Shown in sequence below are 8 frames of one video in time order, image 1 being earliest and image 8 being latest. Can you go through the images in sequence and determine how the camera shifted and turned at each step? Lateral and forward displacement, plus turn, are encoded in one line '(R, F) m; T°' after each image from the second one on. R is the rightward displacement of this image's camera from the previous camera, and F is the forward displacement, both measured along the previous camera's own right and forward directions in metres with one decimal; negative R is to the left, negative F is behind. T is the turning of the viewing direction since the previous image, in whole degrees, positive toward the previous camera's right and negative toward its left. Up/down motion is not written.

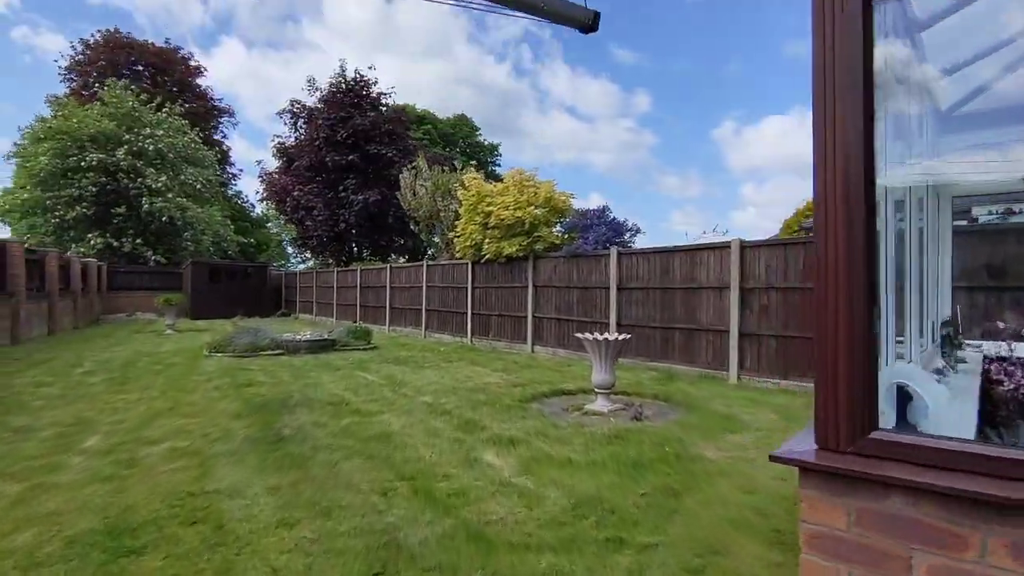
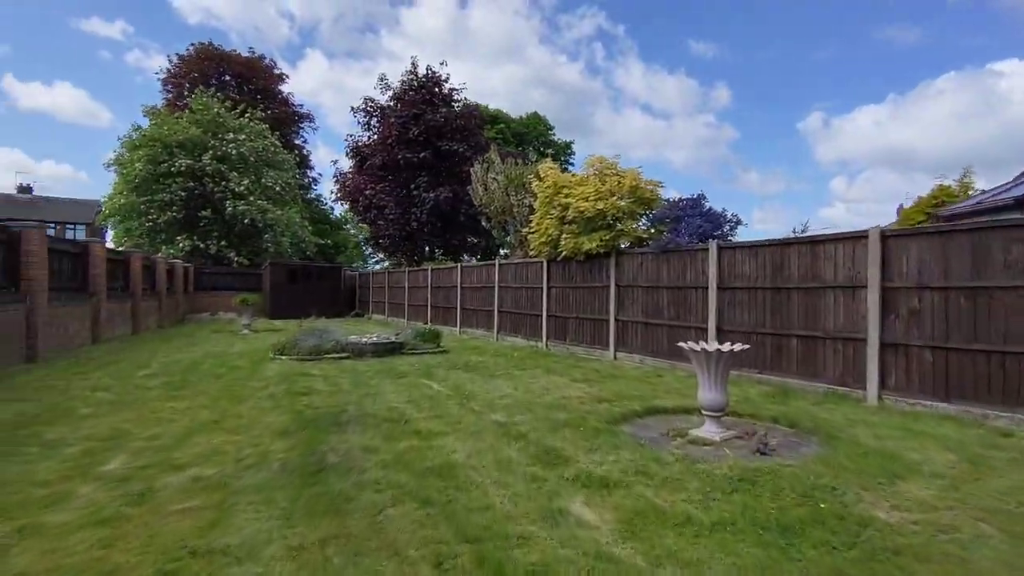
(-0.1, +0.9) m; -7°
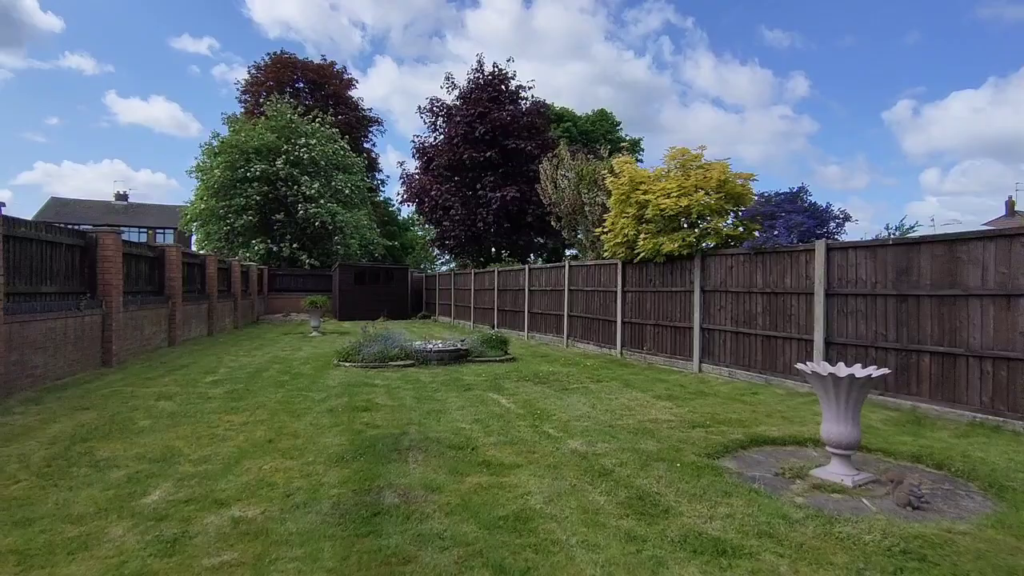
(-0.1, +0.6) m; -6°
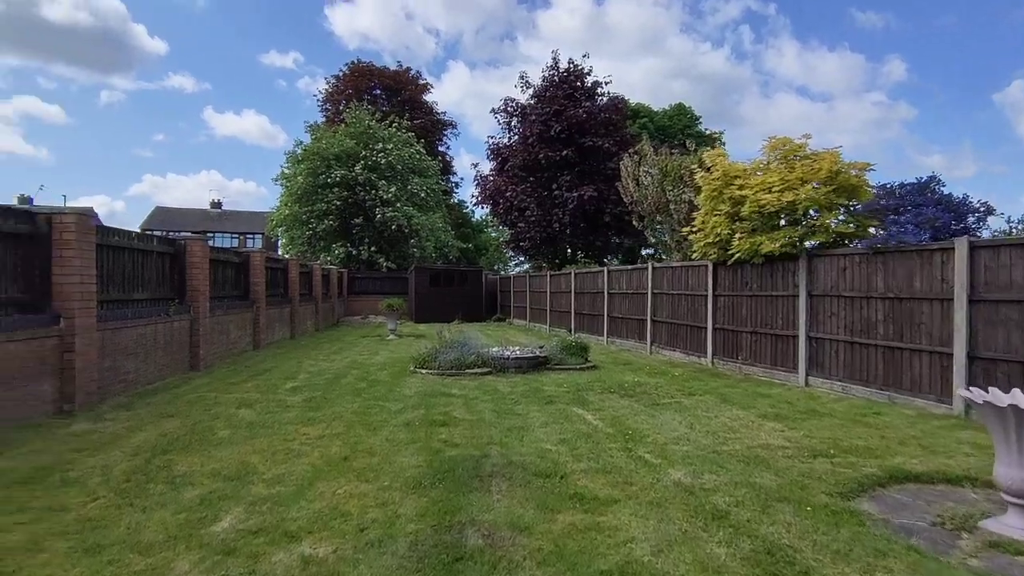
(-0.1, +0.4) m; -7°
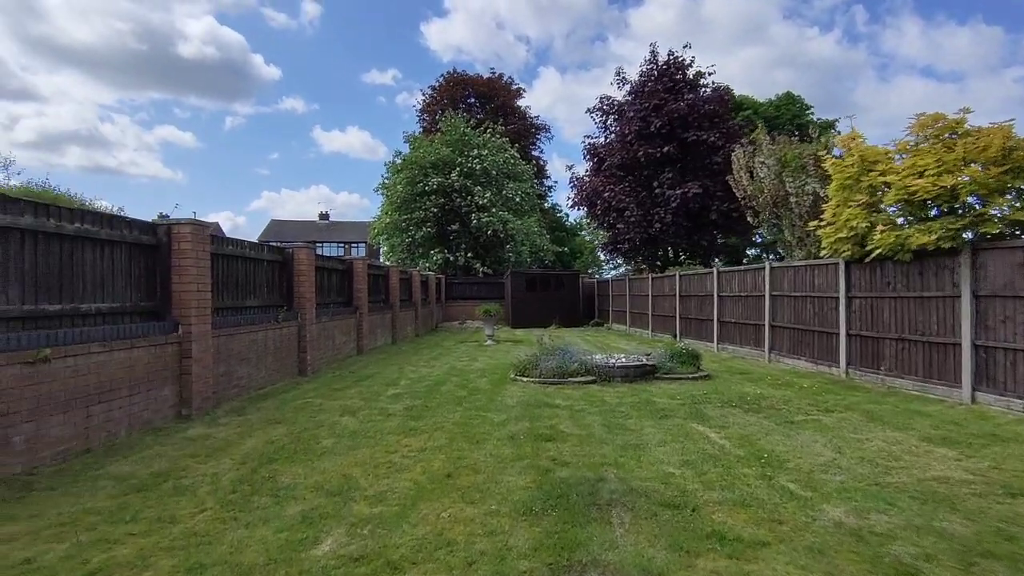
(-0.1, +0.4) m; -9°
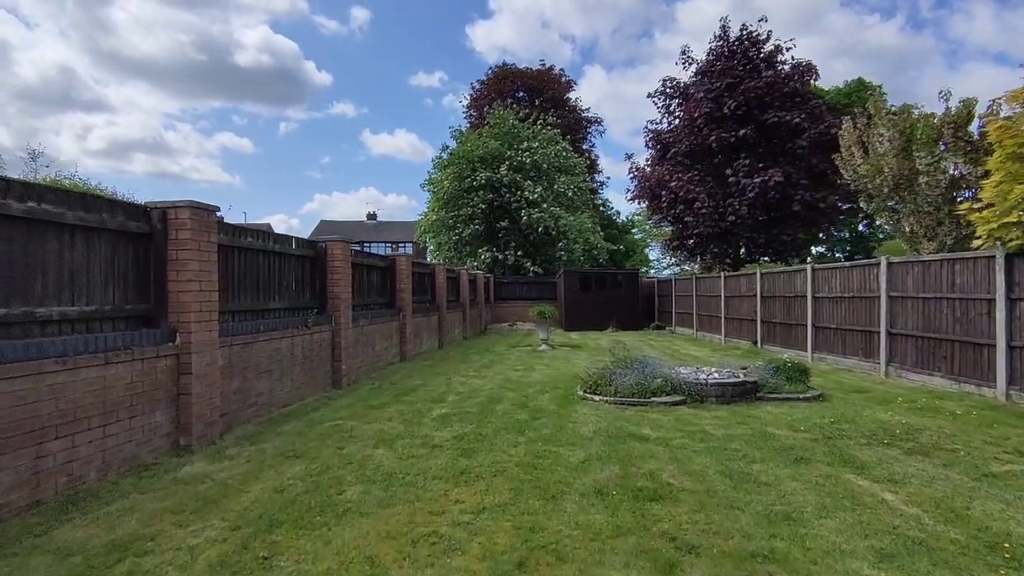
(-0.3, +1.3) m; -4°
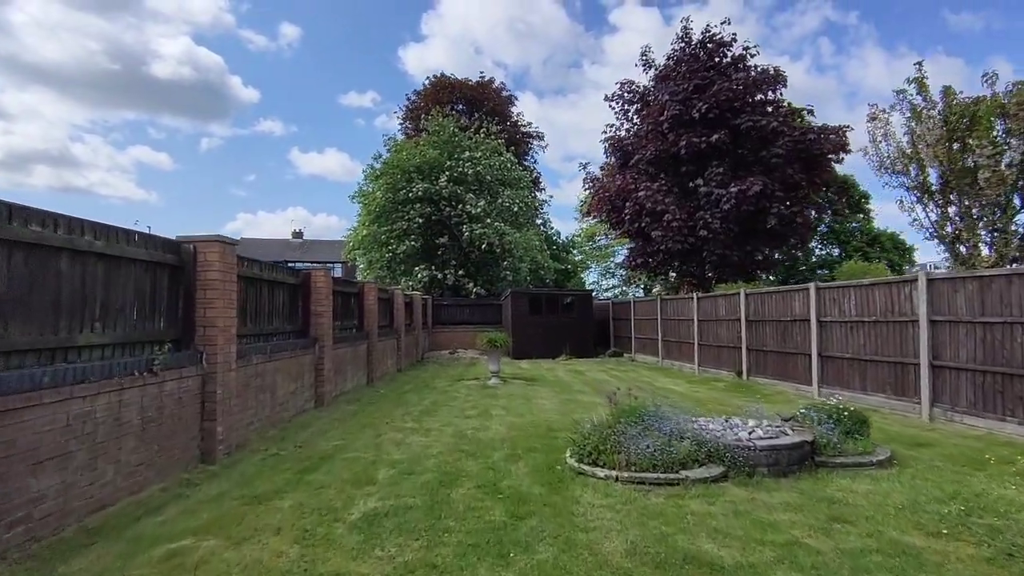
(-0.2, +2.1) m; +7°
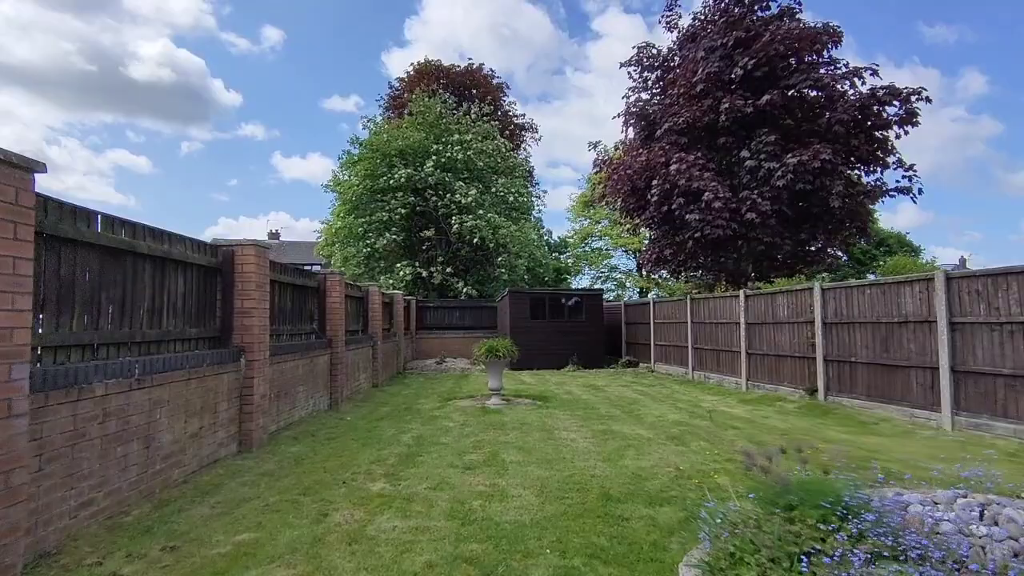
(-0.3, +2.5) m; +2°
